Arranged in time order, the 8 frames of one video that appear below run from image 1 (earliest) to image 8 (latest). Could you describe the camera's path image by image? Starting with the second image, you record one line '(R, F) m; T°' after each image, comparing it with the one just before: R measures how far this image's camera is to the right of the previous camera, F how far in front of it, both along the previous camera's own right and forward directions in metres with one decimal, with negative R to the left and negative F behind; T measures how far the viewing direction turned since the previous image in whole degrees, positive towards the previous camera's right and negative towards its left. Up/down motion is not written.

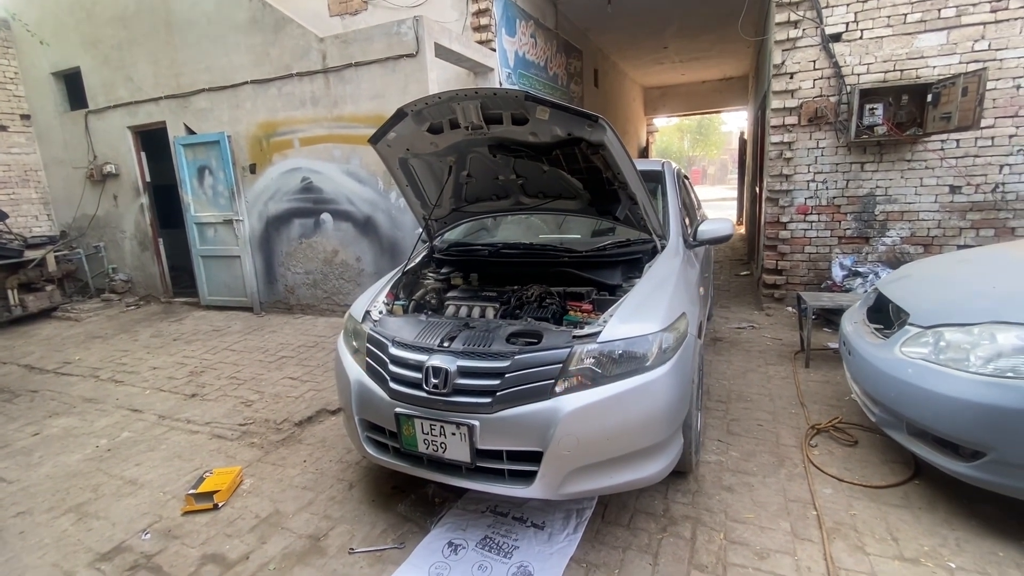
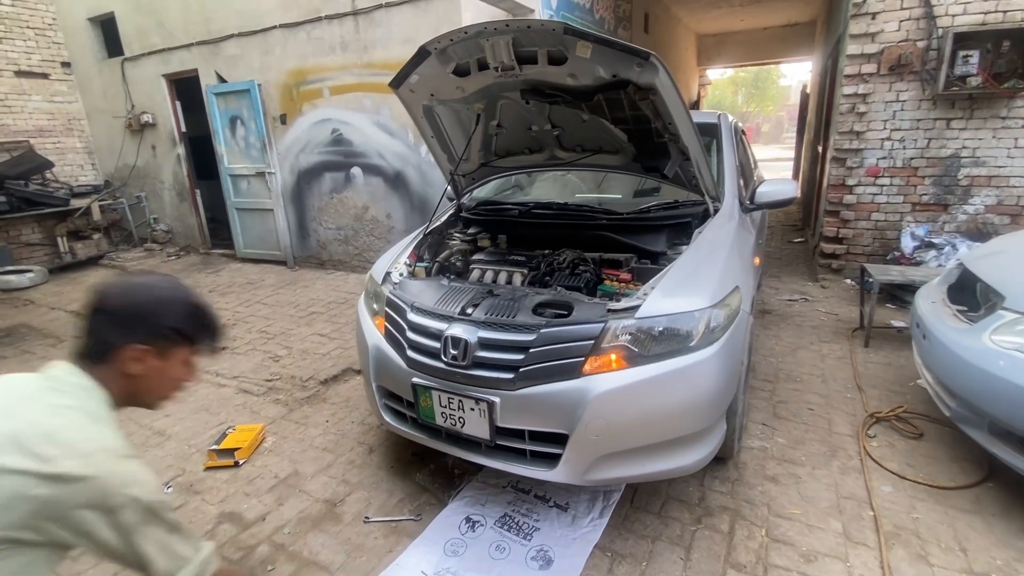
(0.0, +0.2) m; -4°
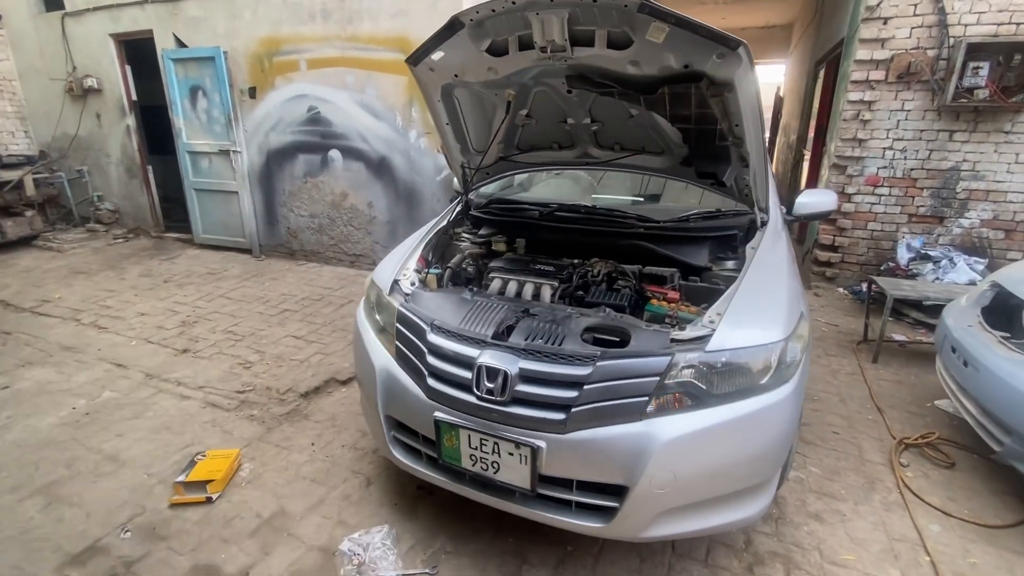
(-0.3, +0.3) m; +4°
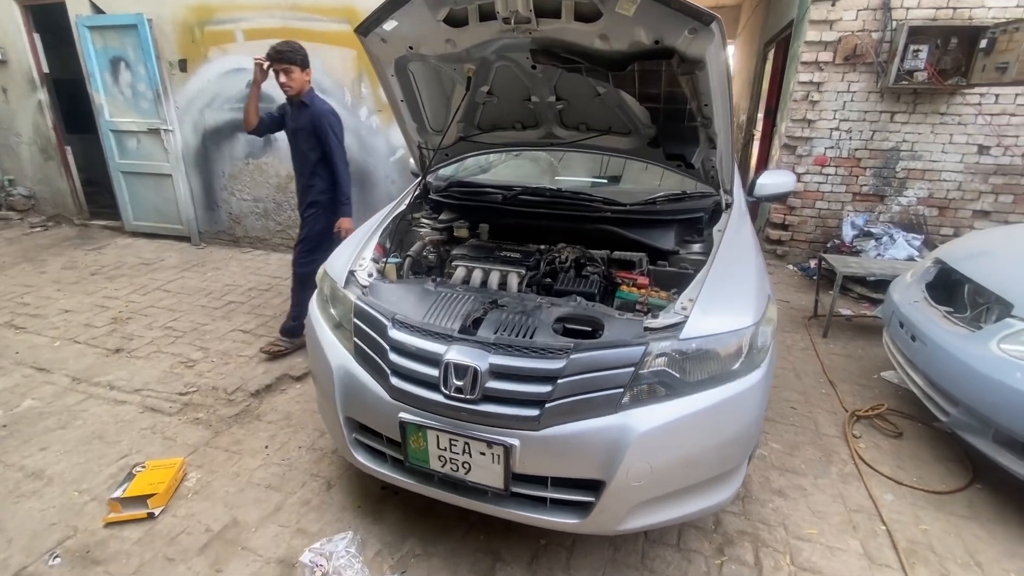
(0.0, +0.1) m; +5°
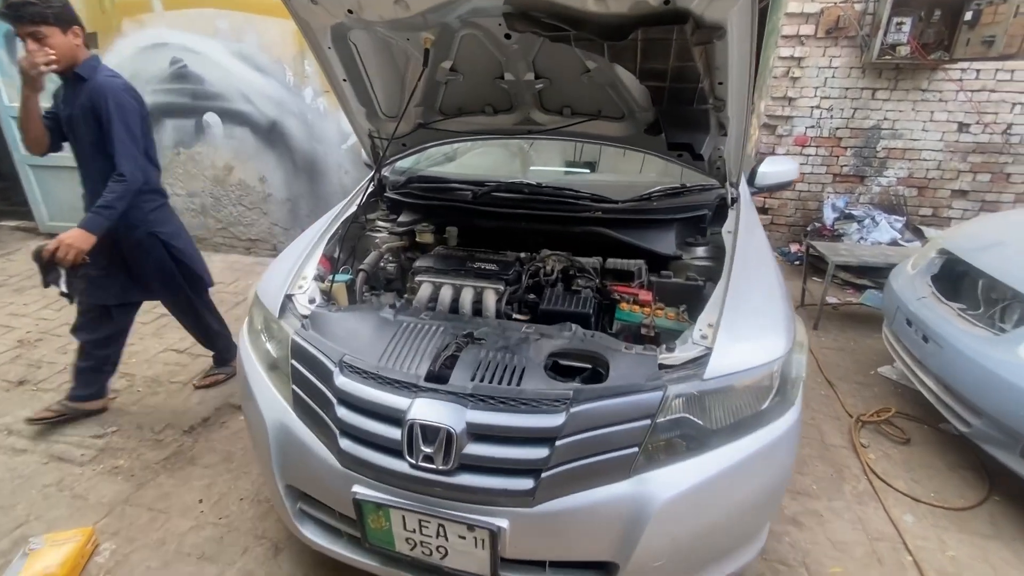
(0.0, +0.3) m; +4°
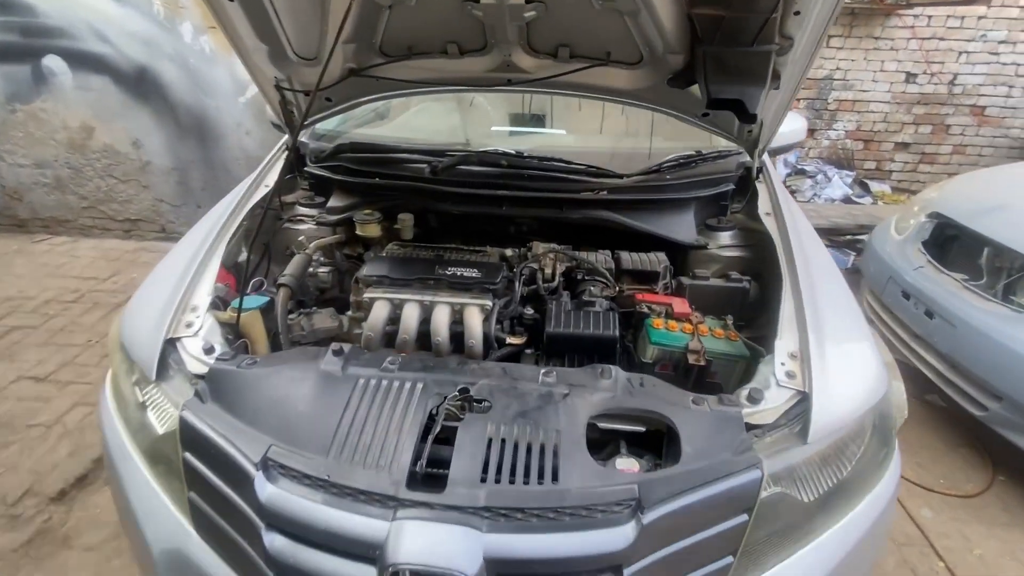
(-0.1, +0.5) m; +8°
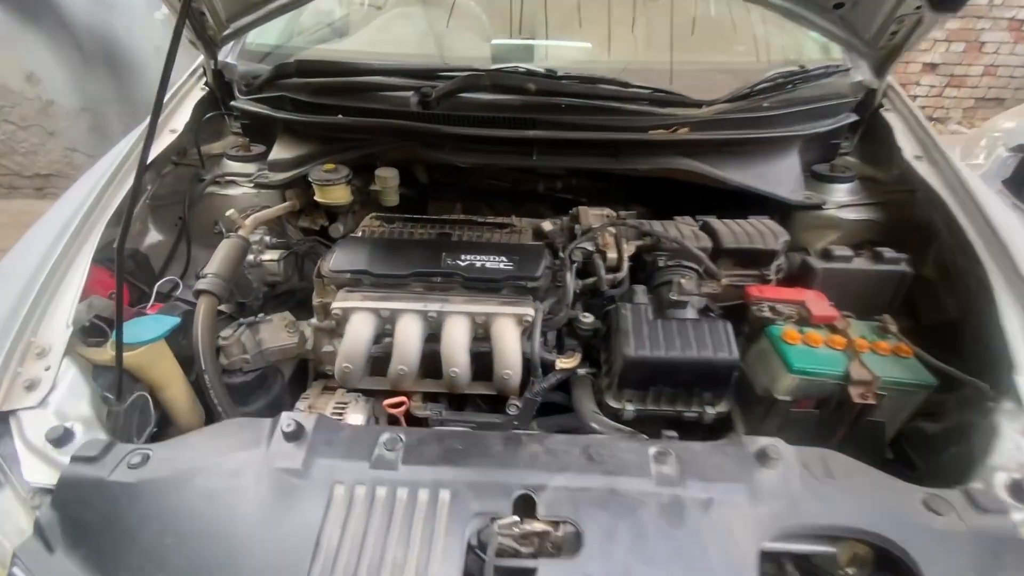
(-0.1, +0.4) m; +3°
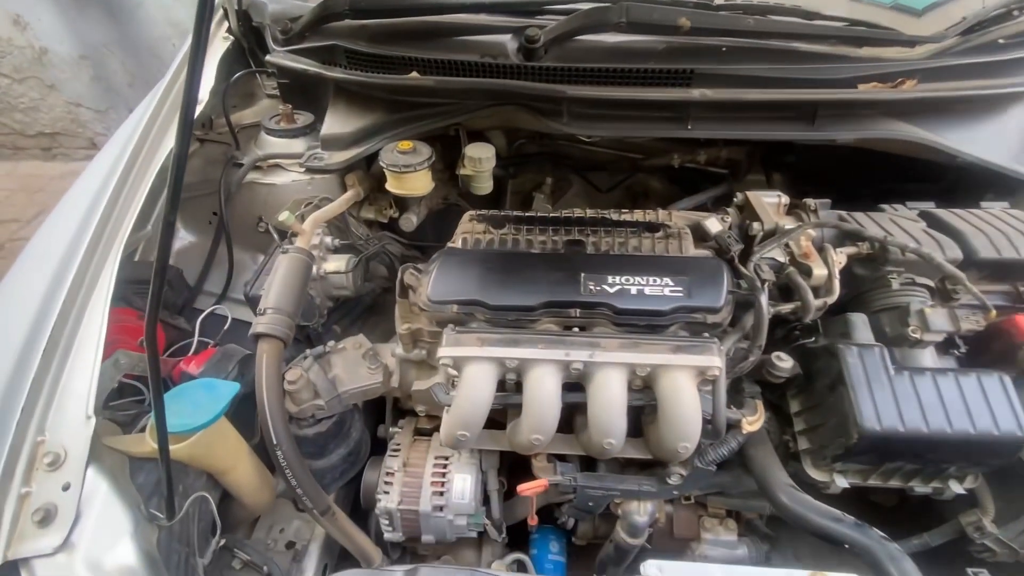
(-0.2, +0.2) m; -2°
